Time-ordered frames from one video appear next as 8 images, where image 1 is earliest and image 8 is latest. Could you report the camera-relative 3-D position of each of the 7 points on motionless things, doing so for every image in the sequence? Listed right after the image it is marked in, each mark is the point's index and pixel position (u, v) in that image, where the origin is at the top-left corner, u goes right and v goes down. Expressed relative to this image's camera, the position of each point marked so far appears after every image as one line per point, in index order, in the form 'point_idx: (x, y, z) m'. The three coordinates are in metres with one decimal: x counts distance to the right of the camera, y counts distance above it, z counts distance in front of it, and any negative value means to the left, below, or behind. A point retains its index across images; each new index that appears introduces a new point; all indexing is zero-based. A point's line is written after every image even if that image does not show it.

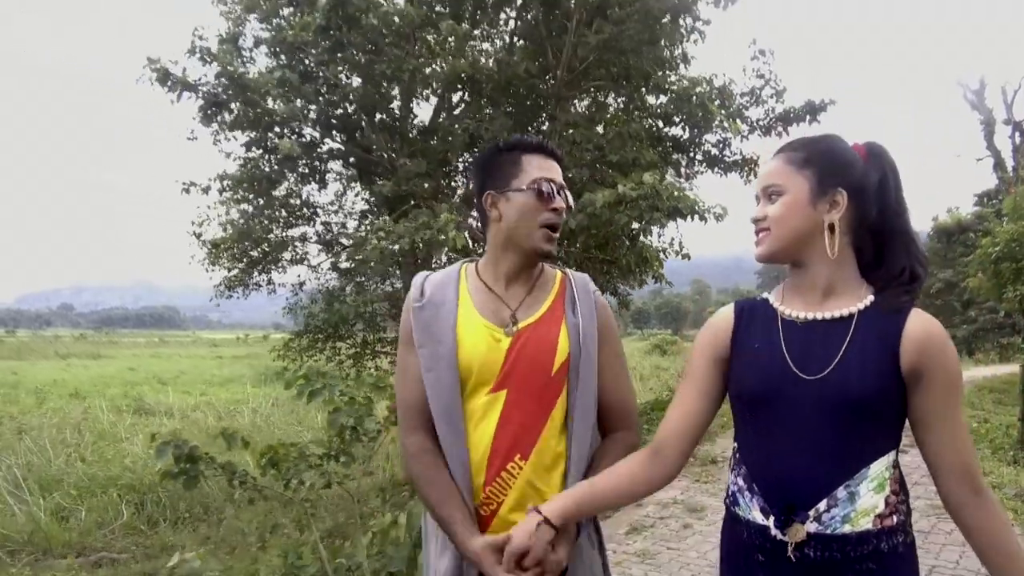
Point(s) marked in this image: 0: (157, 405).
0: (-8.1, -2.7, +16.8) m
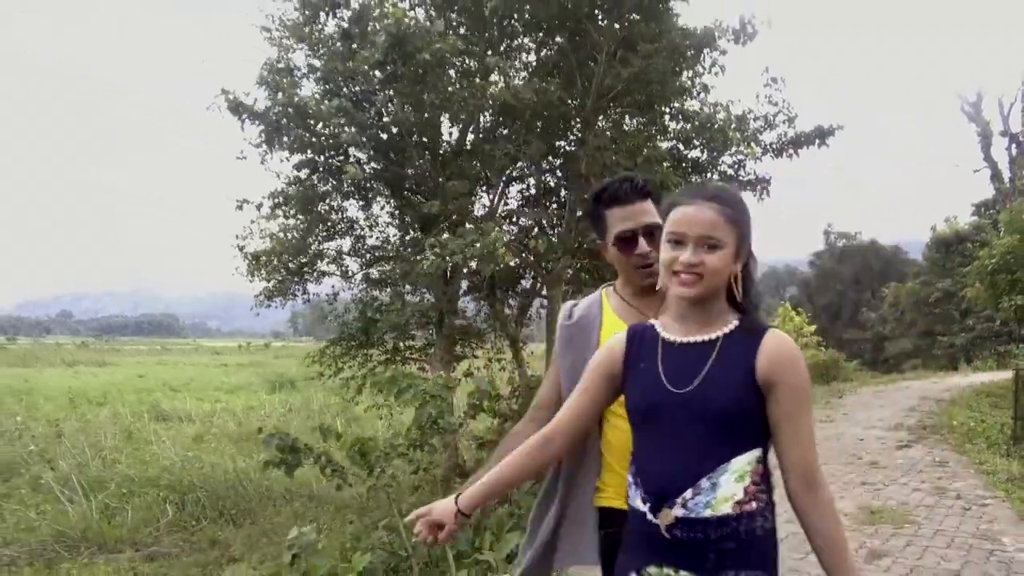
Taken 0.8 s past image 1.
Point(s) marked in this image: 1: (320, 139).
0: (-7.9, -2.9, +17.3) m
1: (-1.7, +1.3, +6.6) m
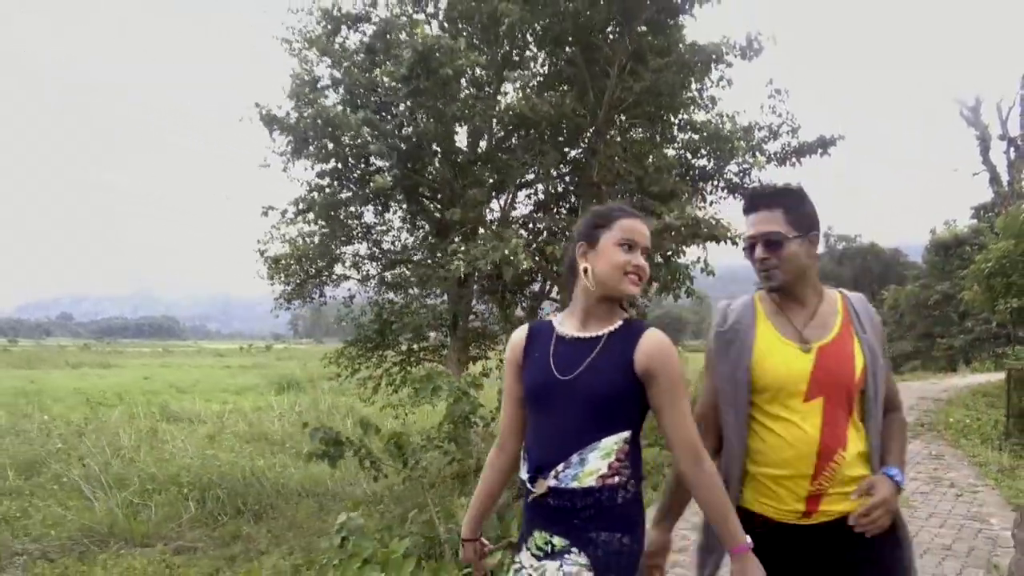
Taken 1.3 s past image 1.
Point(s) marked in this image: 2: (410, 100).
0: (-7.8, -2.9, +17.5) m
1: (-1.5, +1.3, +6.8) m
2: (-0.8, +1.6, +6.7) m
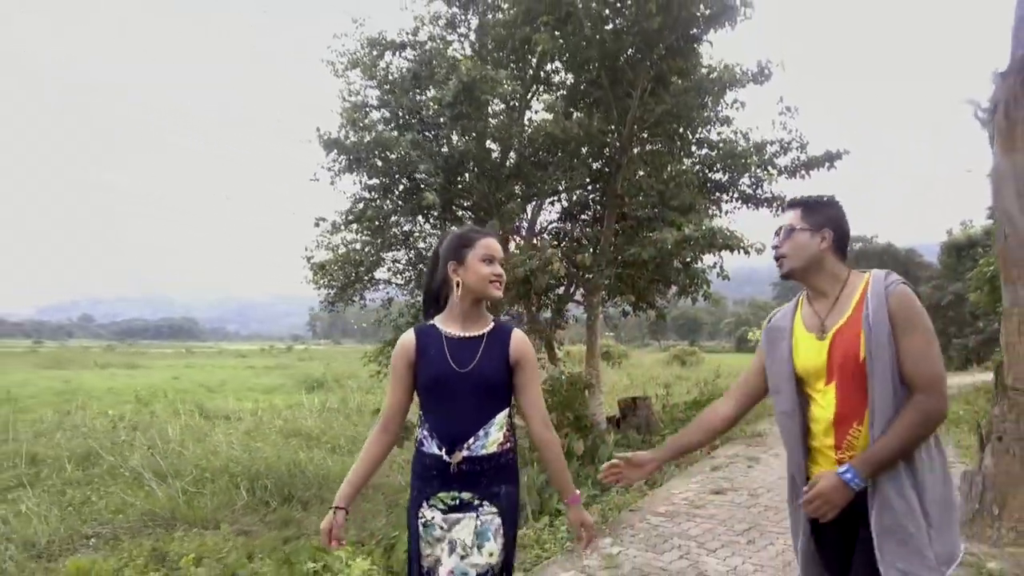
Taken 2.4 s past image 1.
0: (-7.2, -3.0, +18.3) m
1: (-1.2, +1.2, +7.5) m
2: (-0.5, +1.6, +7.4) m
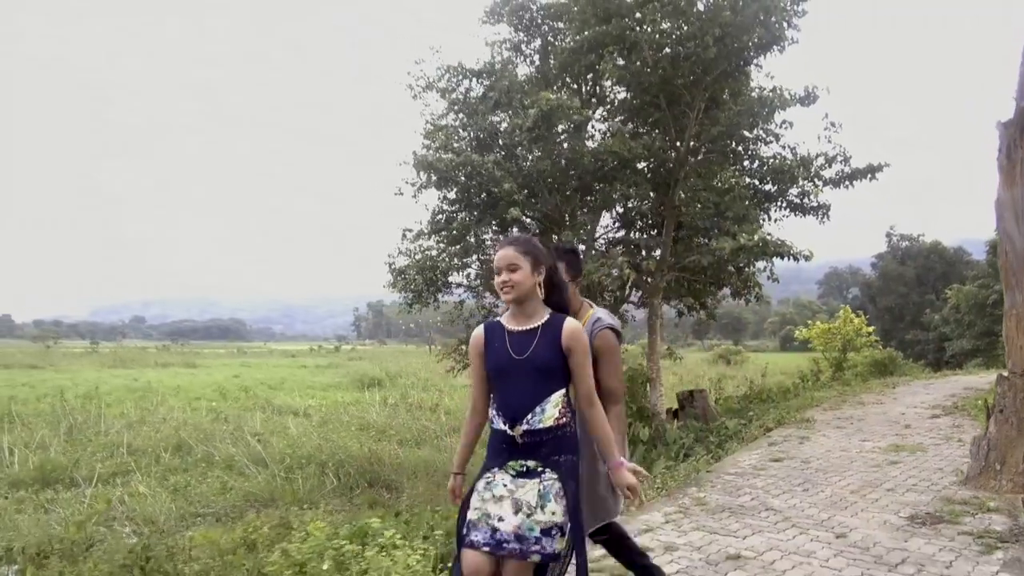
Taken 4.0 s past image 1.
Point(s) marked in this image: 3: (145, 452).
0: (-5.9, -3.1, +19.5) m
1: (-0.5, +1.2, +8.4) m
2: (+0.2, +1.6, +8.2) m
3: (-6.6, -2.9, +13.4) m
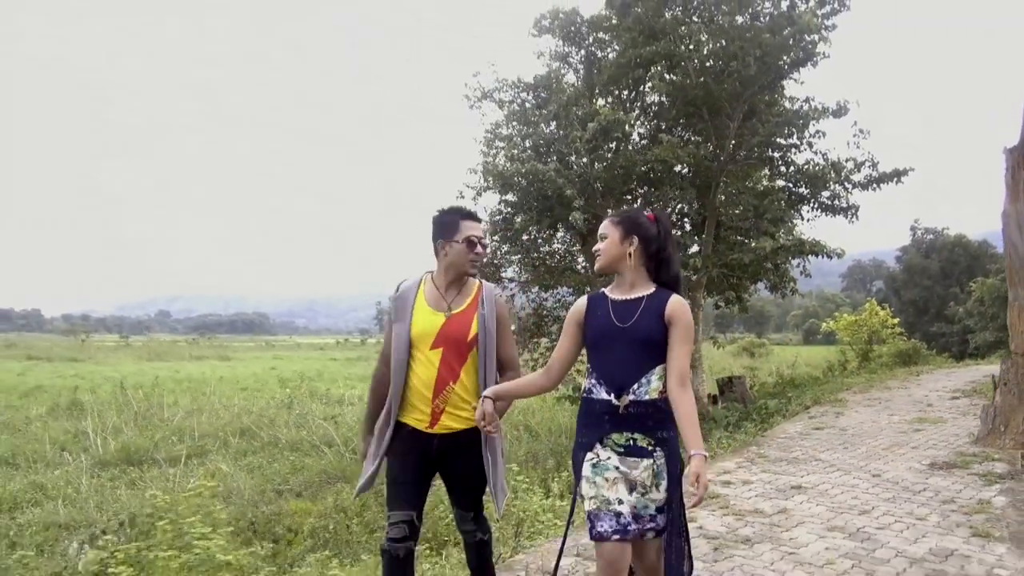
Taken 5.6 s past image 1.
0: (-4.9, -2.9, +20.5) m
1: (+0.2, +1.3, +9.2) m
2: (+0.9, +1.6, +9.0) m
3: (-5.8, -2.9, +14.4) m
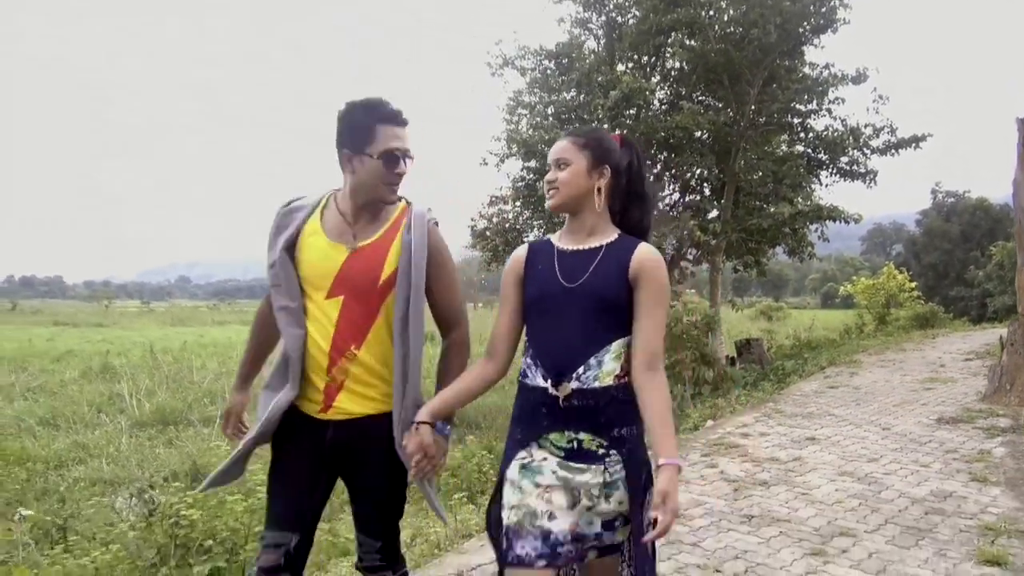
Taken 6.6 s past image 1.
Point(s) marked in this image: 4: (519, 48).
0: (-4.4, -2.0, +20.9) m
1: (+0.5, +1.7, +9.4) m
2: (+1.2, +2.0, +9.1) m
3: (-5.4, -2.2, +14.9) m
4: (+0.1, +3.2, +10.1) m
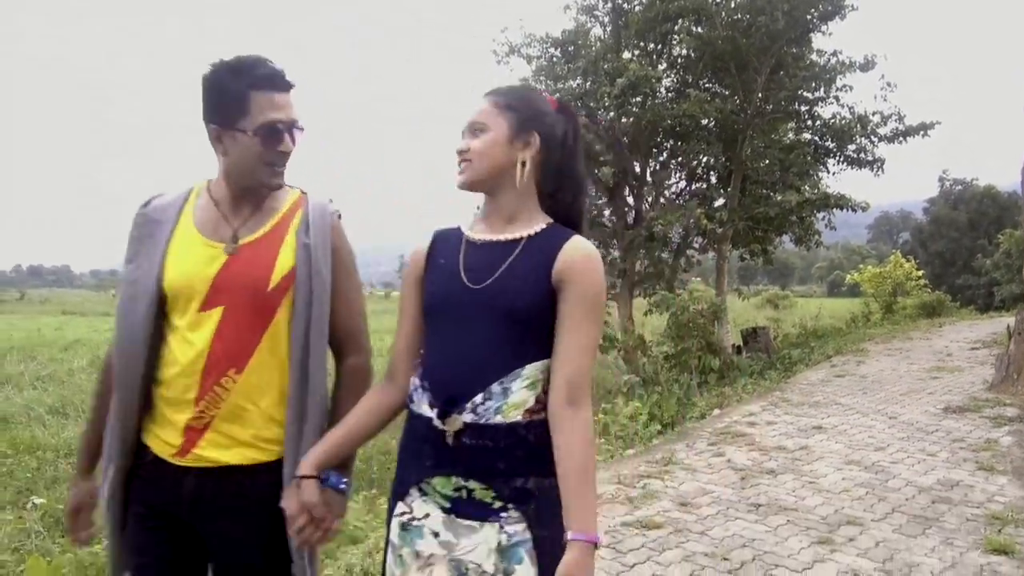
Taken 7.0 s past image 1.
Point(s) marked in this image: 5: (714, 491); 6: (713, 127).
0: (-4.2, -1.7, +21.0) m
1: (+0.5, +1.8, +9.3) m
2: (+1.2, +2.2, +9.1) m
3: (-5.3, -2.0, +15.0) m
4: (+0.2, +3.4, +10.0) m
5: (+1.3, -1.3, +4.9) m
6: (+2.6, +2.0, +9.4) m
